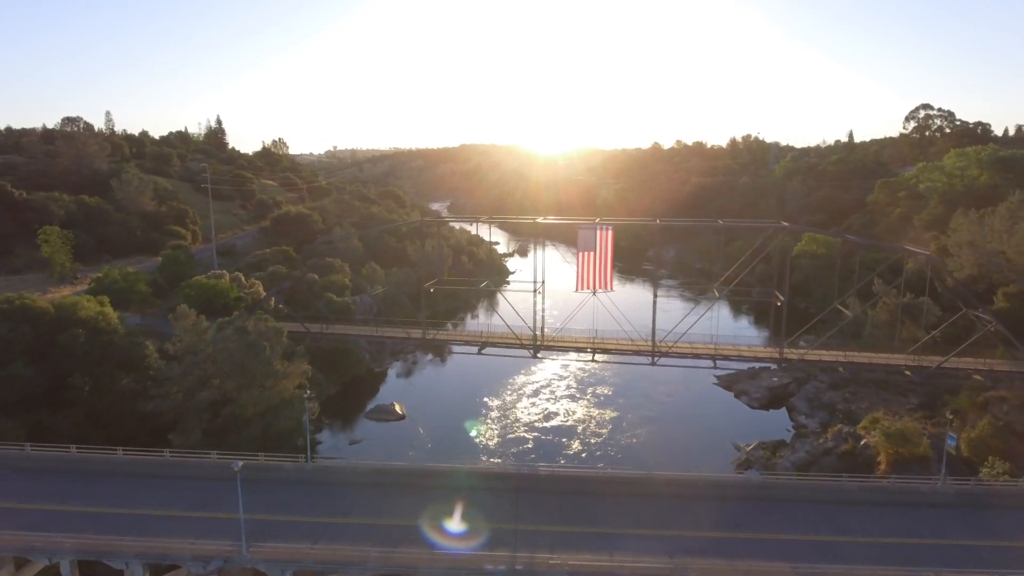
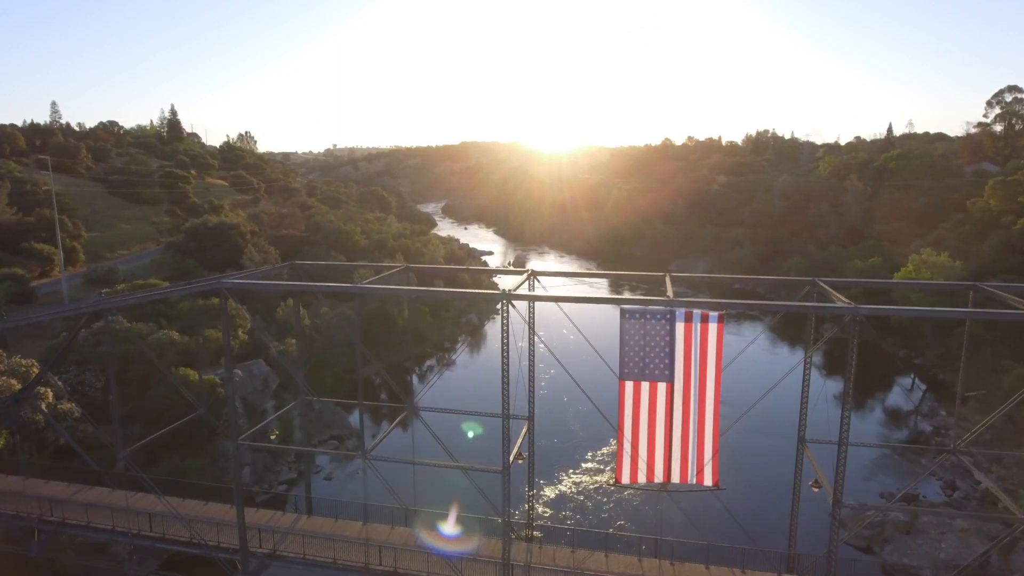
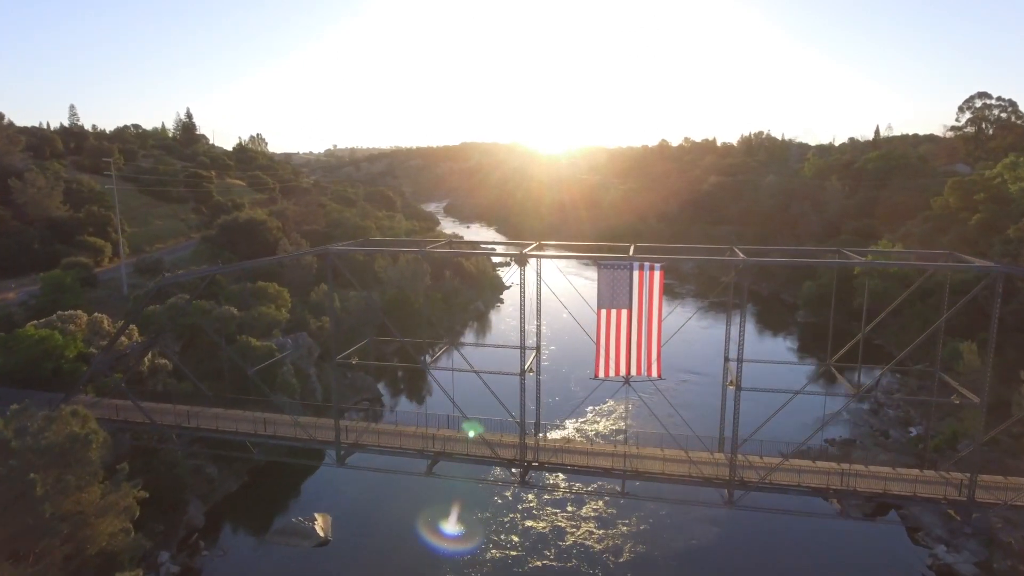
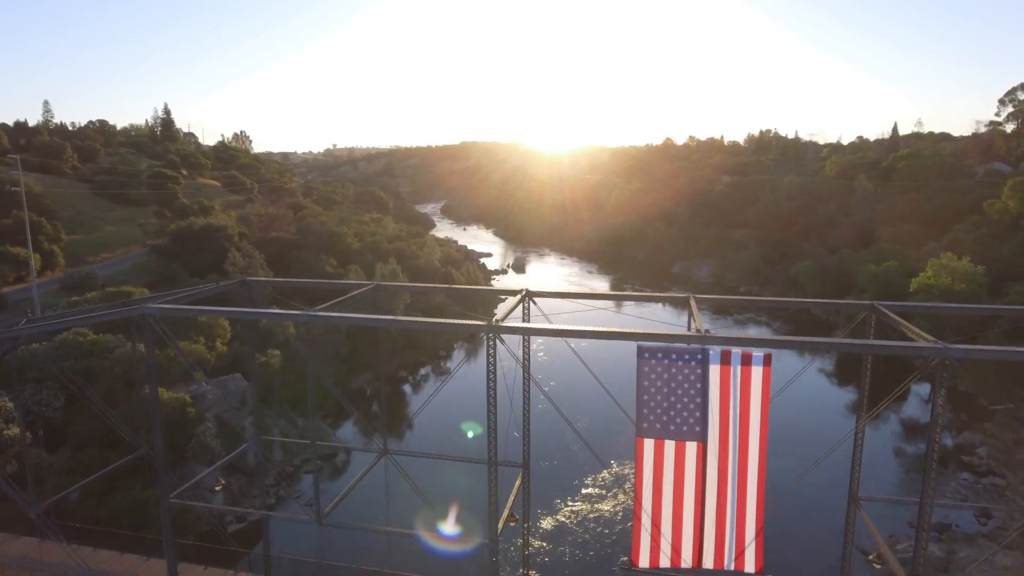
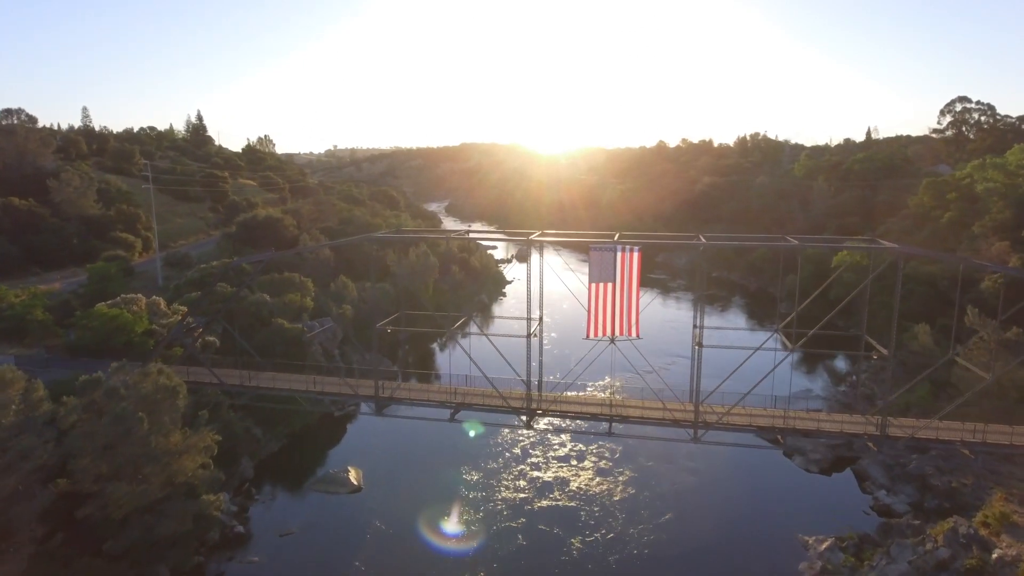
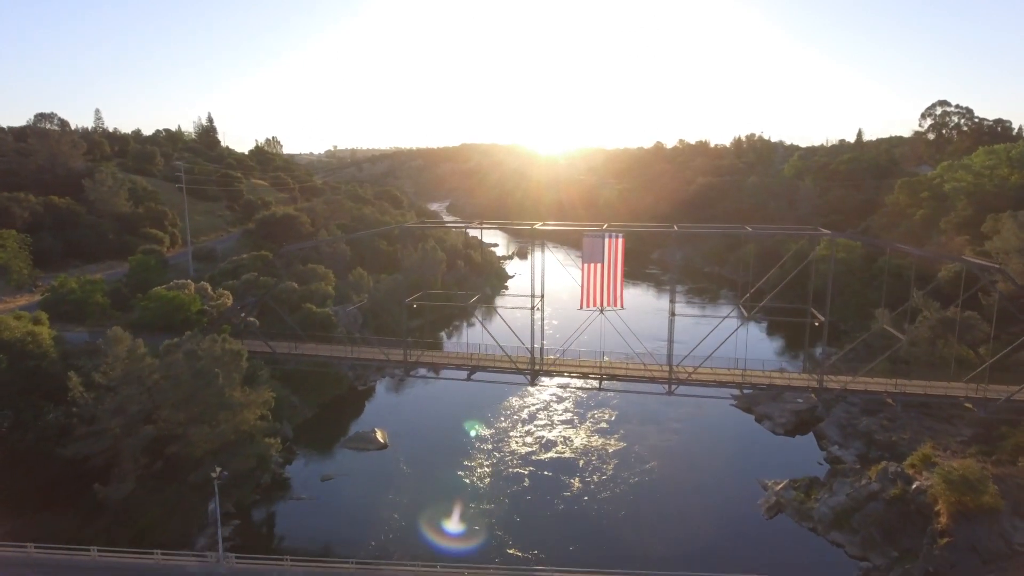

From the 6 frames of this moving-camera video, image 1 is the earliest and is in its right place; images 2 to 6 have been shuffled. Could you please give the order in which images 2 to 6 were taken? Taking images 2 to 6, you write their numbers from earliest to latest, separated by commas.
6, 5, 3, 2, 4
